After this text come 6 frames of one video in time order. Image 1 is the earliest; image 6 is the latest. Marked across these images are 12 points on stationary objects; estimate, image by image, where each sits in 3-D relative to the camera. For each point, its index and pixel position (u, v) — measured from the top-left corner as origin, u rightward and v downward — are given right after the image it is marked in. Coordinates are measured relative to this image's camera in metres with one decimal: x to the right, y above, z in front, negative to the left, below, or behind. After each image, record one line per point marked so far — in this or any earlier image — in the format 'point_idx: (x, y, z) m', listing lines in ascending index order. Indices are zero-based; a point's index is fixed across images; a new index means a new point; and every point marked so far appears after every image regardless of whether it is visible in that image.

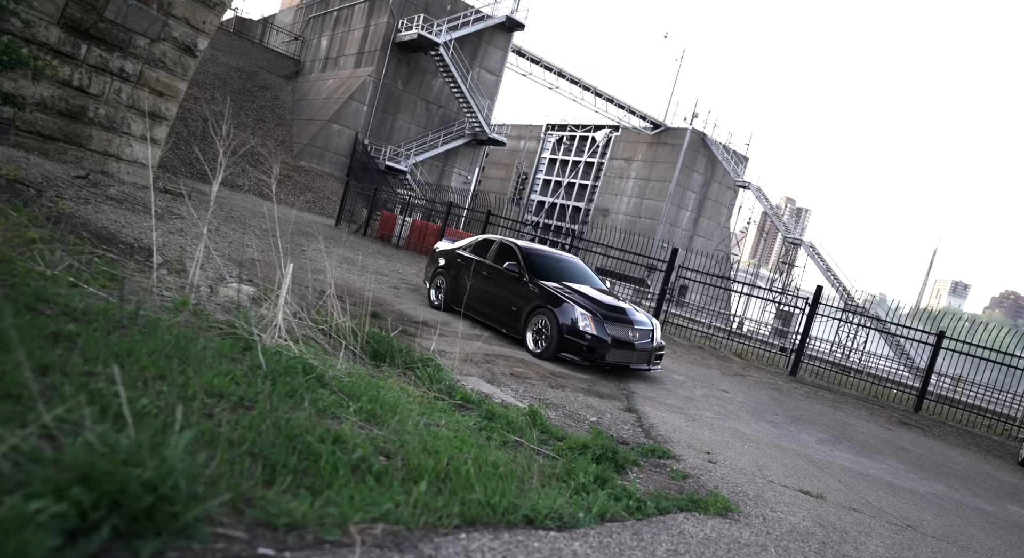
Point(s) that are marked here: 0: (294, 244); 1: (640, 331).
0: (-5.1, +0.8, +15.3) m
1: (+1.8, -0.7, +9.0) m
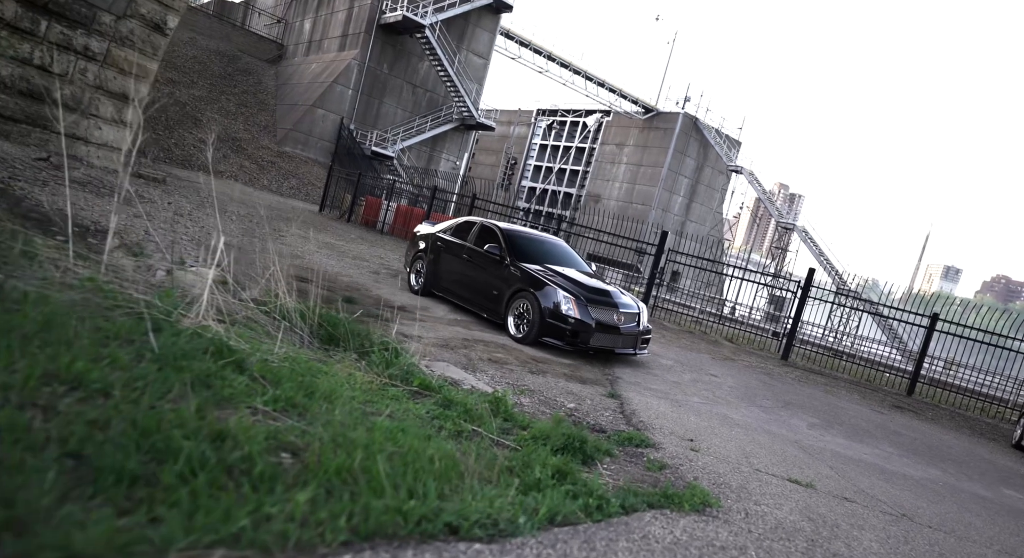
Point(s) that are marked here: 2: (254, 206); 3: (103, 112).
0: (-5.4, +1.1, +14.9) m
1: (+1.5, -0.5, +8.7) m
2: (-7.6, +2.1, +19.4) m
3: (-8.5, +3.5, +13.9) m
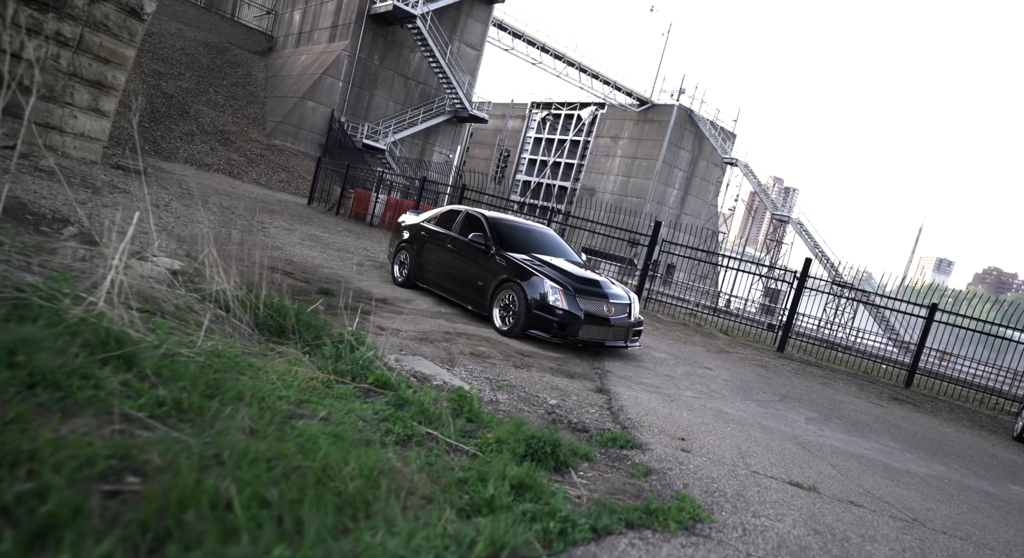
0: (-5.7, +1.2, +14.5) m
1: (+1.3, -0.3, +8.4) m
2: (-7.9, +2.3, +19.0) m
3: (-8.7, +3.6, +13.4) m
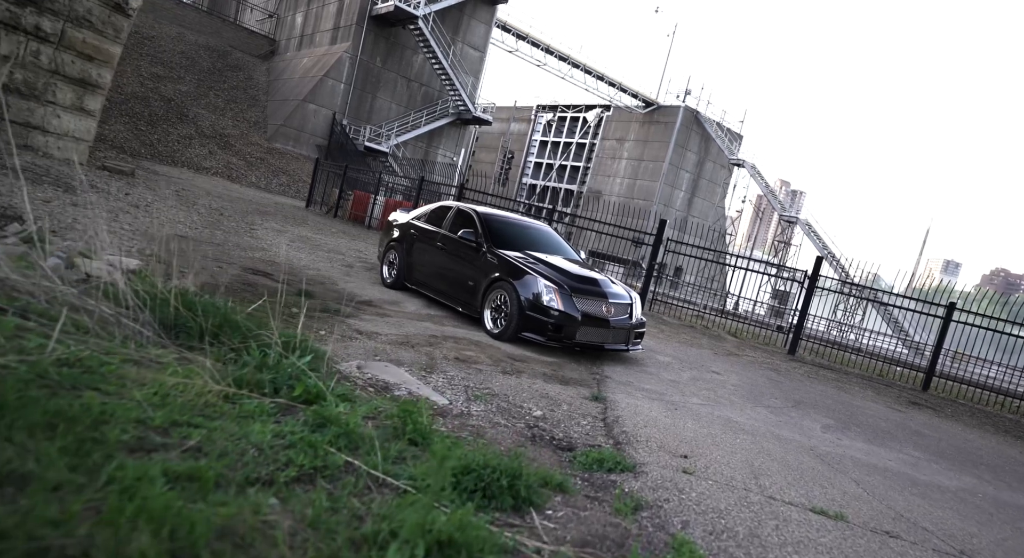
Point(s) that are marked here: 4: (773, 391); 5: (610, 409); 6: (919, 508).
0: (-5.7, +1.2, +14.0) m
1: (+1.2, -0.3, +7.8) m
2: (-7.9, +2.2, +18.5) m
3: (-8.8, +3.5, +13.0) m
4: (+3.2, -1.4, +8.1) m
5: (+0.8, -1.0, +5.1) m
6: (+2.6, -1.5, +4.2) m
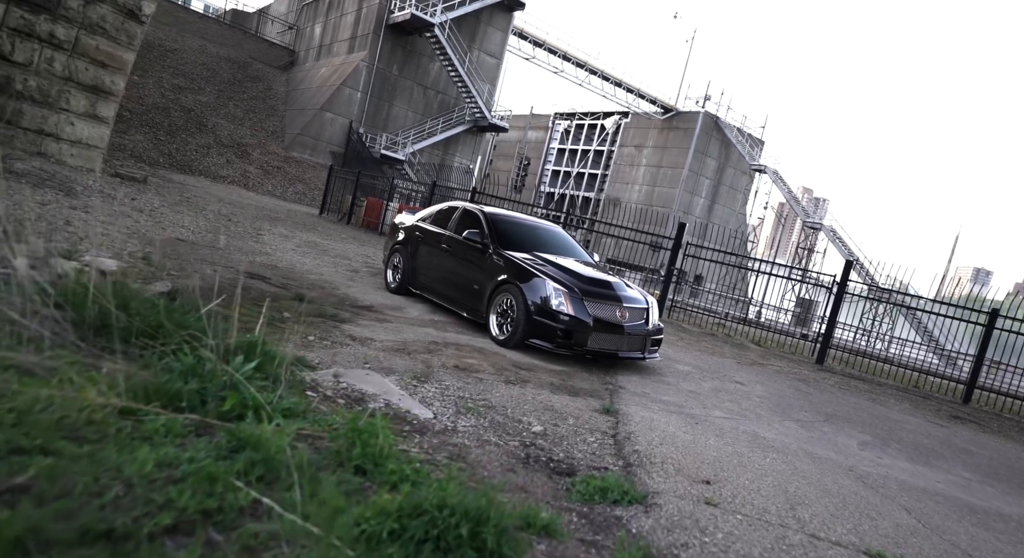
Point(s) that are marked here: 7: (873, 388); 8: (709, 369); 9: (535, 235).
0: (-5.4, +1.0, +13.7) m
1: (+1.3, -0.3, +7.2) m
2: (-7.5, +2.0, +18.3) m
3: (-8.5, +3.4, +12.8) m
4: (+3.3, -1.4, +7.5) m
5: (+0.8, -1.0, +4.6) m
6: (+2.6, -1.4, +3.6) m
7: (+5.8, -1.7, +10.5) m
8: (+2.6, -1.2, +8.7) m
9: (+0.3, +0.6, +8.4) m
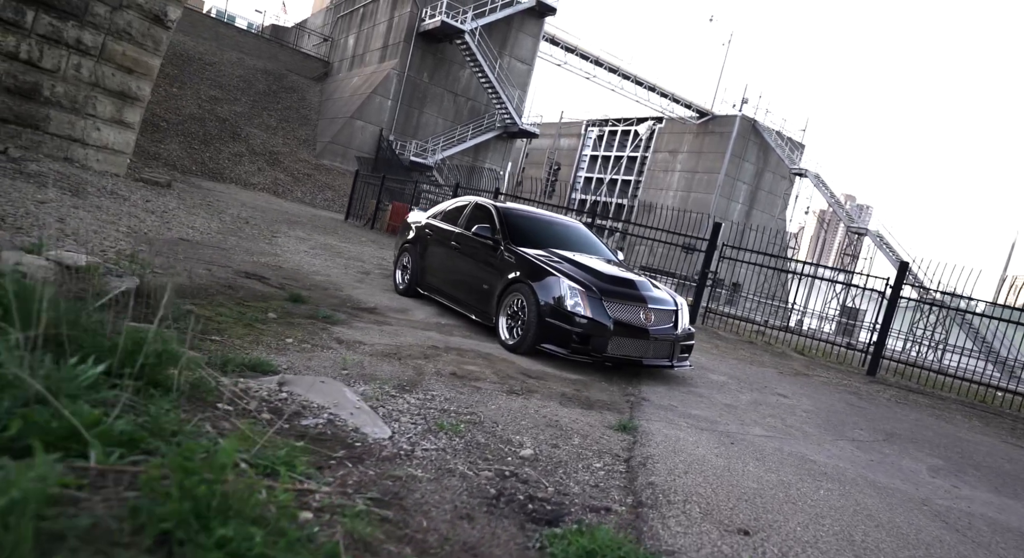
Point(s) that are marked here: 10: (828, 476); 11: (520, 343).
0: (-5.0, +1.0, +13.3) m
1: (+1.4, -0.3, +6.4) m
2: (-6.8, +1.9, +17.9) m
3: (-8.1, +3.3, +12.6) m
4: (+3.5, -1.4, +6.6) m
5: (+0.7, -1.0, +3.8) m
6: (+2.5, -1.4, +2.7) m
7: (+6.1, -1.8, +9.5) m
8: (+2.8, -1.2, +7.9) m
9: (+0.5, +0.6, +7.7) m
10: (+1.9, -1.2, +3.9) m
11: (+0.1, -0.6, +6.4) m
